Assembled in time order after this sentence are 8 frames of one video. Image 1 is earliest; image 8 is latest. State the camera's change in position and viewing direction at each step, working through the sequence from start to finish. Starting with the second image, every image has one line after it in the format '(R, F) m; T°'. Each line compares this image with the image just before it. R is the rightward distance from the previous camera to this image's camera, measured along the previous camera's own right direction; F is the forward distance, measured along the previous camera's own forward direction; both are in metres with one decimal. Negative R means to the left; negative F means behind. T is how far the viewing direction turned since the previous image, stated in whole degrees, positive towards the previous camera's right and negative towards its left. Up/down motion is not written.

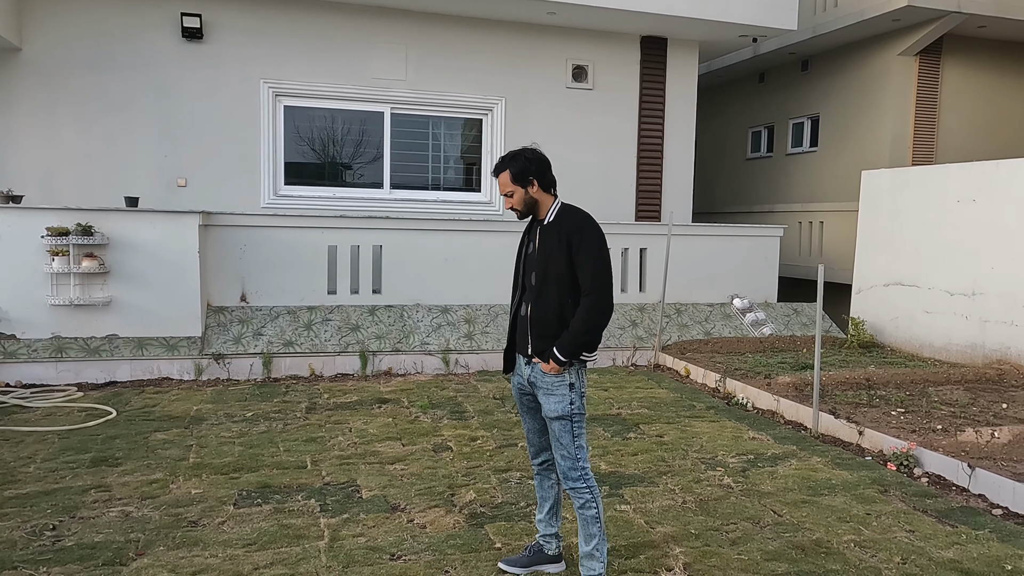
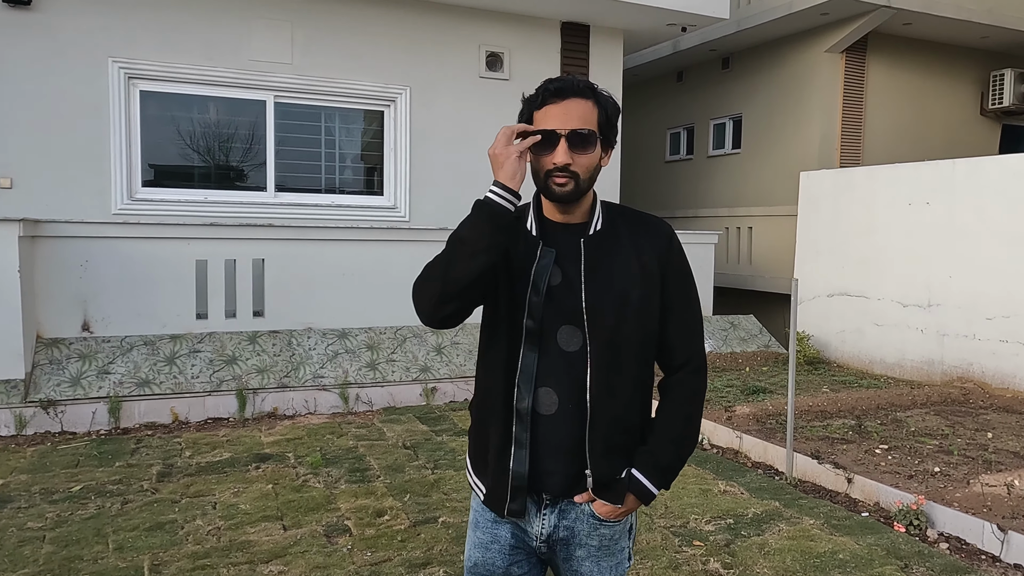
(0.0, +1.0) m; +8°
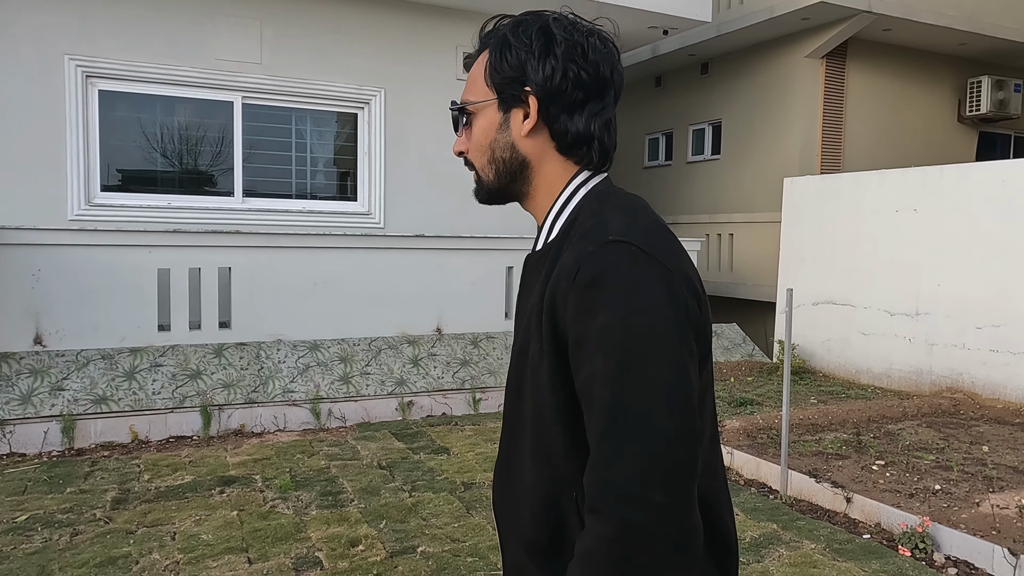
(0.0, +0.2) m; +2°
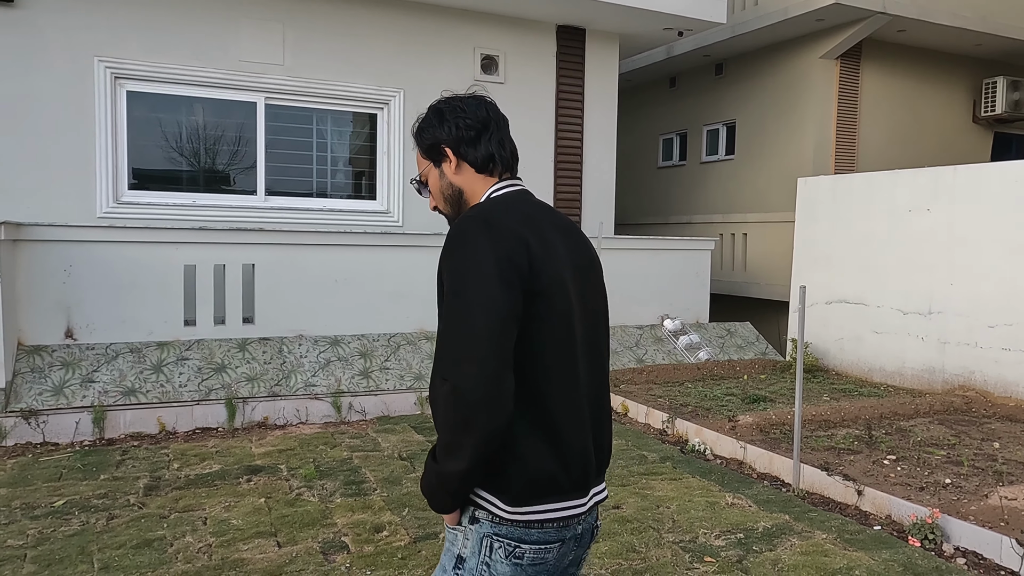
(0.0, -0.1) m; -1°
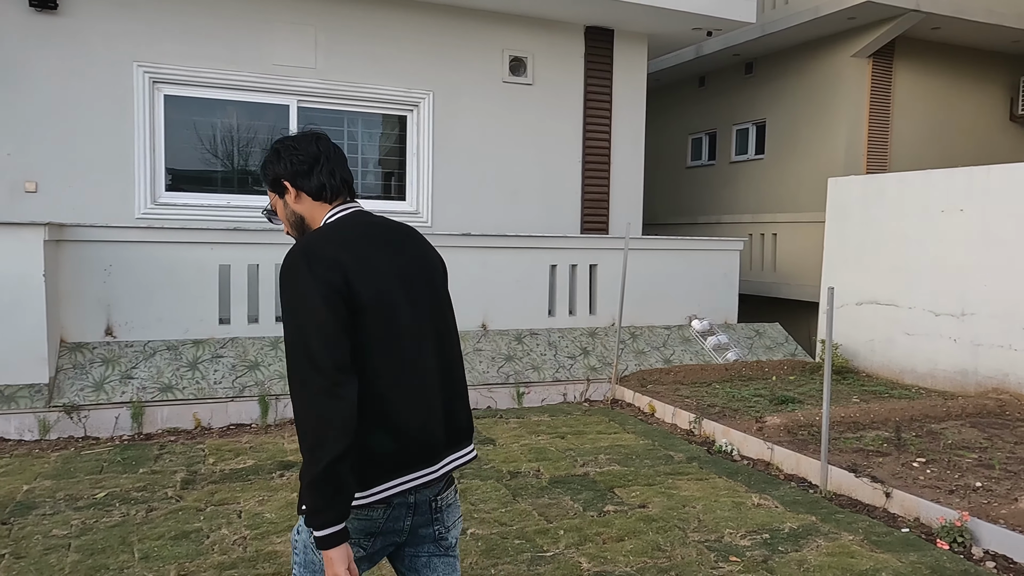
(0.0, 0.0) m; -2°
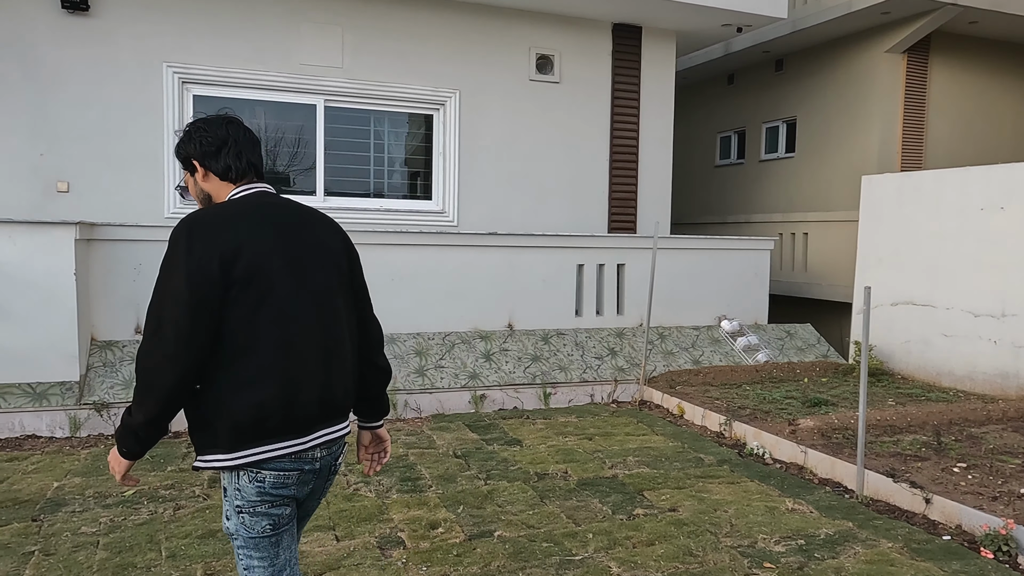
(0.0, +0.1) m; -2°
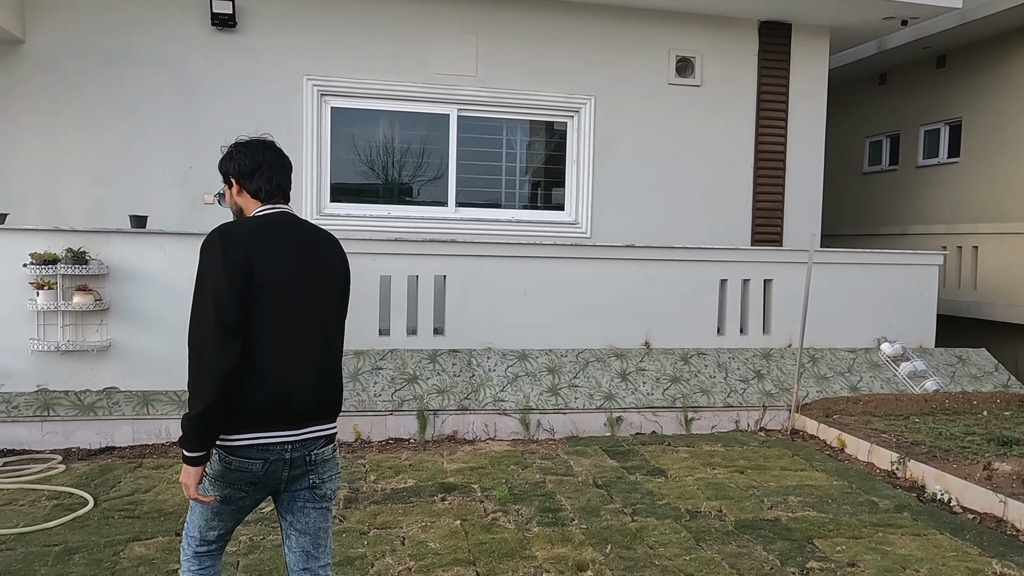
(-0.2, +0.3) m; -9°
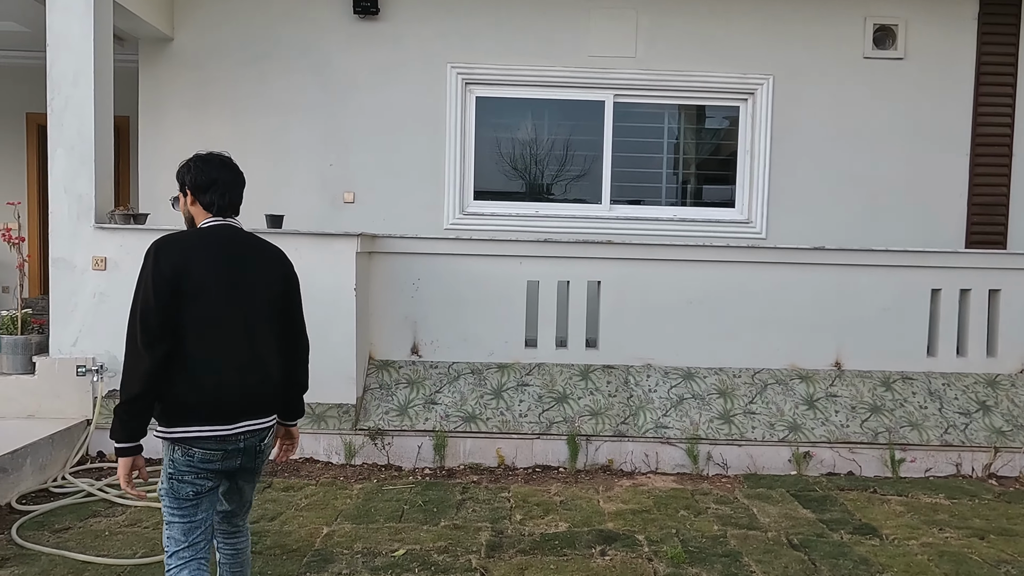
(-0.2, +0.6) m; -11°
